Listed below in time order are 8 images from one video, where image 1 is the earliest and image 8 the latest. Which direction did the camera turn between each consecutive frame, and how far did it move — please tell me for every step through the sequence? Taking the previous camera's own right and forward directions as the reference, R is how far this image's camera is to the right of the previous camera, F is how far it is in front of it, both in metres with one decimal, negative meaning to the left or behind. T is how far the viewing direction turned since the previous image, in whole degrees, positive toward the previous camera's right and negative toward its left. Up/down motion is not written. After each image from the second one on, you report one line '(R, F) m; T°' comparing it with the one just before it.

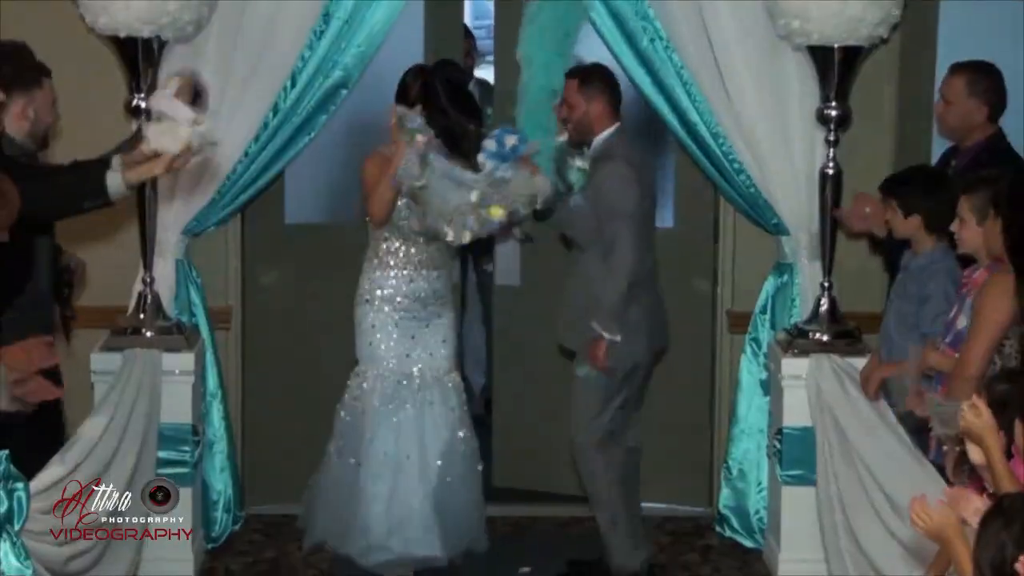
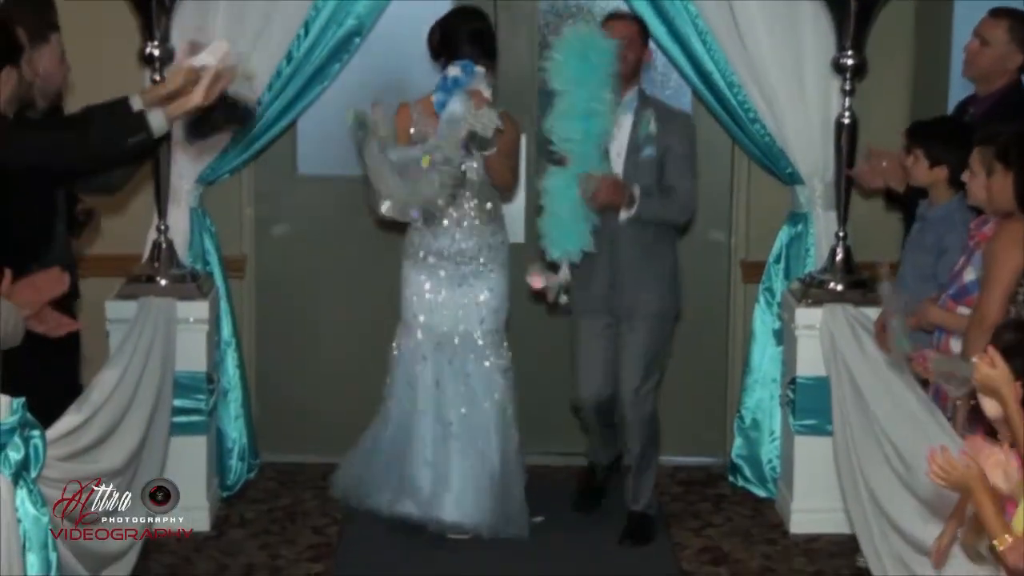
(0.0, 0.0) m; -1°
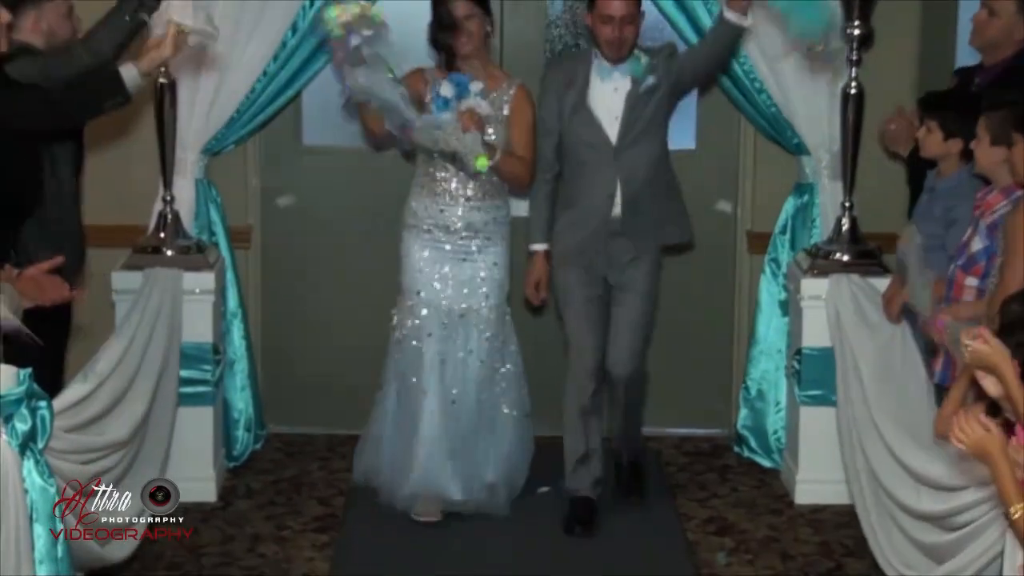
(0.0, 0.0) m; 0°
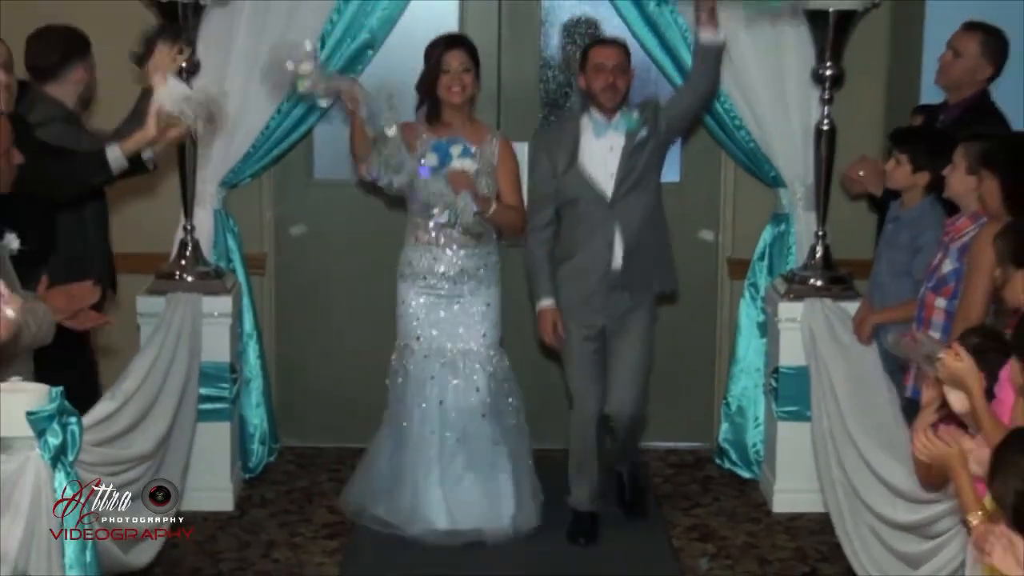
(0.0, -0.3) m; 0°
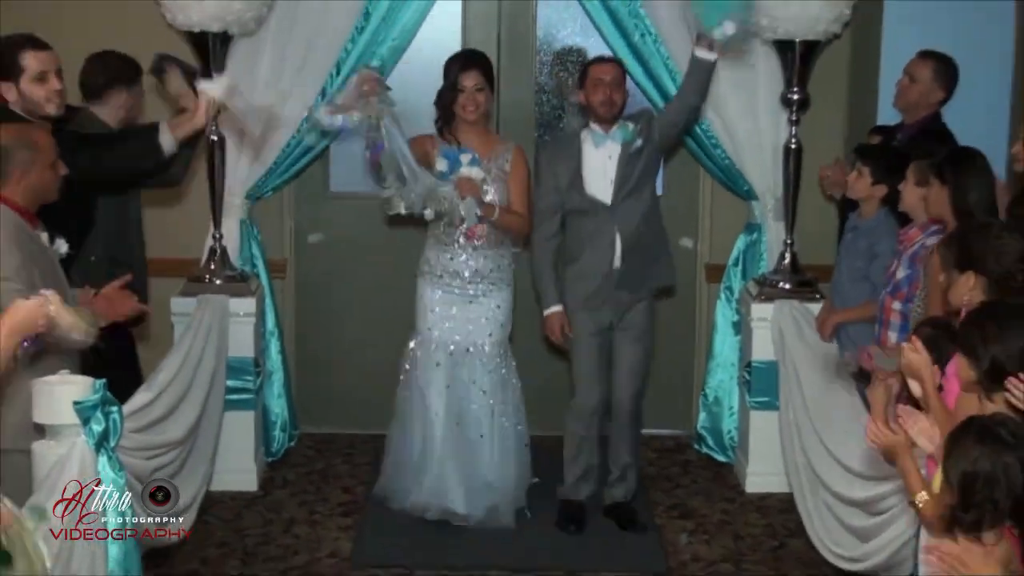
(0.0, -0.4) m; 0°
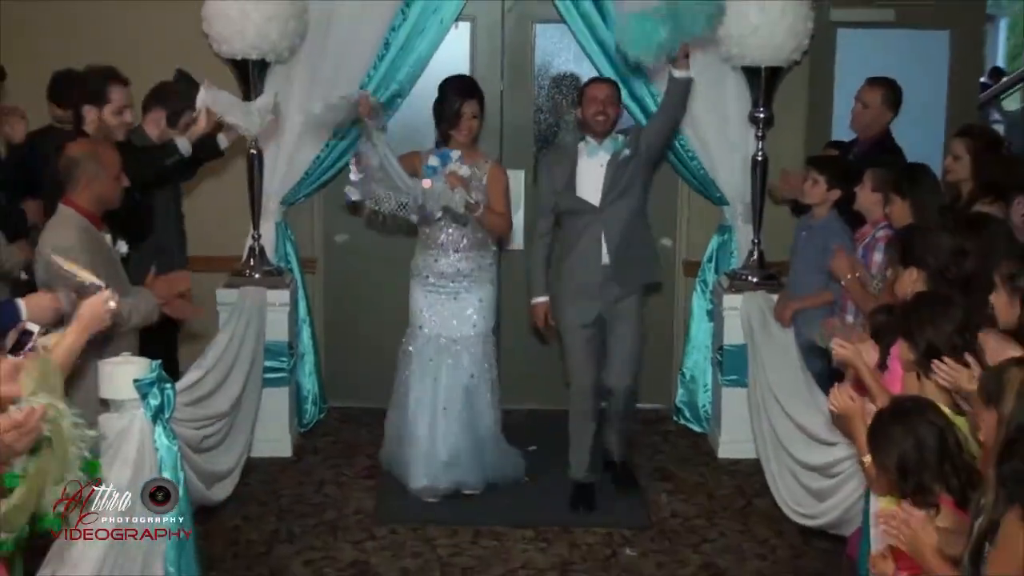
(0.0, -0.6) m; 0°
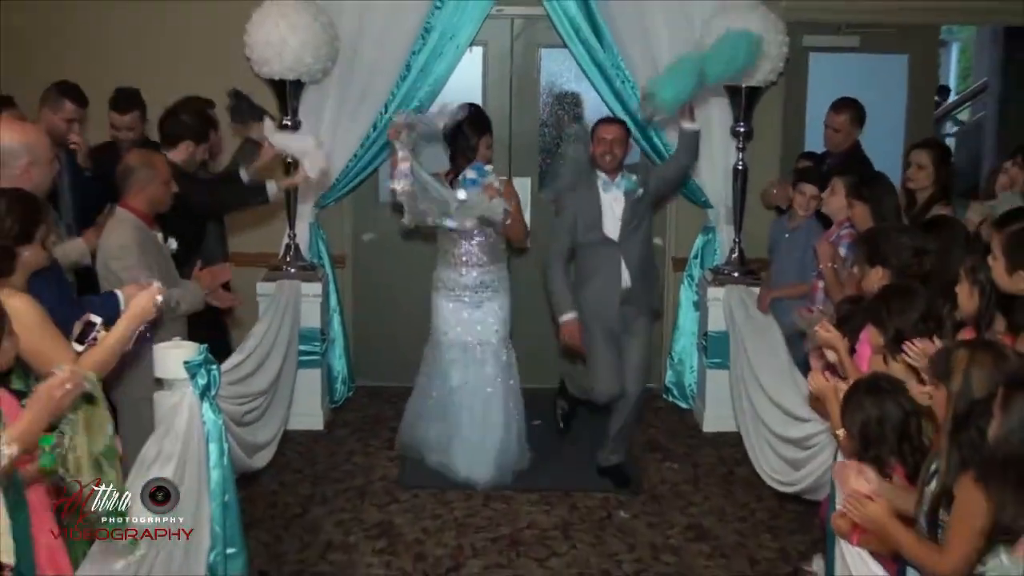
(0.0, -0.6) m; 0°
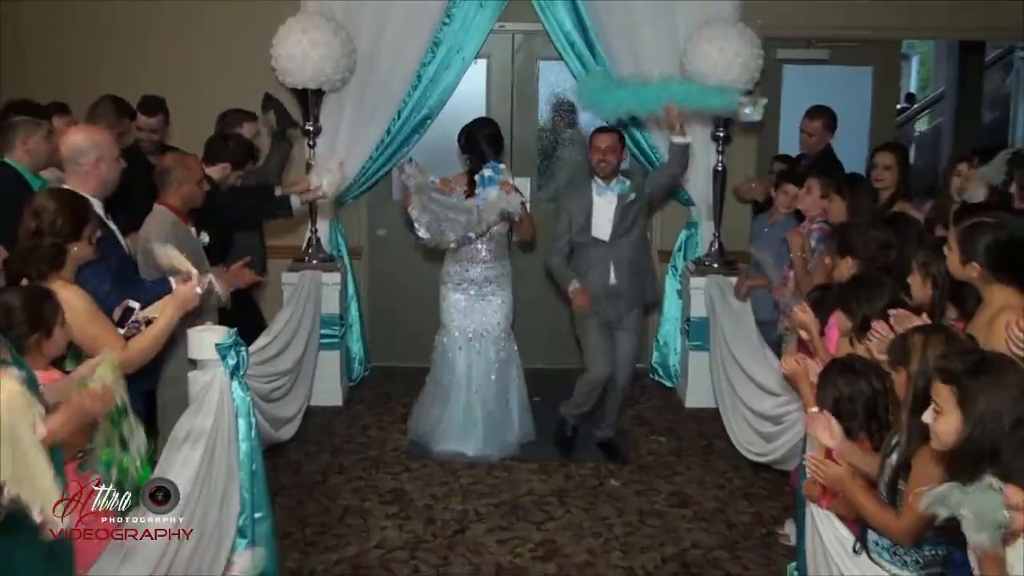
(0.0, -0.6) m; 0°
